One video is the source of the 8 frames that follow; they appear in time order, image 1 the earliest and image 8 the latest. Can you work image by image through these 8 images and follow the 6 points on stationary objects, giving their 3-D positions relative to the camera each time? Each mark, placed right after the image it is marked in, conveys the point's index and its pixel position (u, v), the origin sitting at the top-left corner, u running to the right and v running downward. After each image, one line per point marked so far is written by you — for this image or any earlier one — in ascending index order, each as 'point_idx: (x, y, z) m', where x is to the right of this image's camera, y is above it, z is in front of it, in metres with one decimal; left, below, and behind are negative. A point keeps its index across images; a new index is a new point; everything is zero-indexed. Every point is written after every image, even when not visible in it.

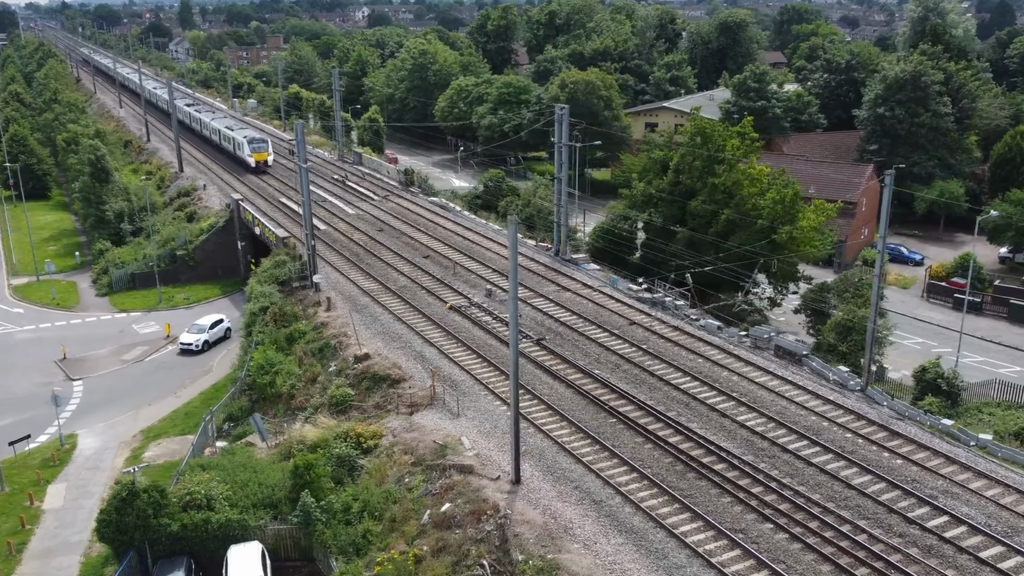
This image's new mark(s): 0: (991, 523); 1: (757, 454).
0: (+8.5, -4.2, +17.2) m
1: (+5.1, -3.4, +20.0) m
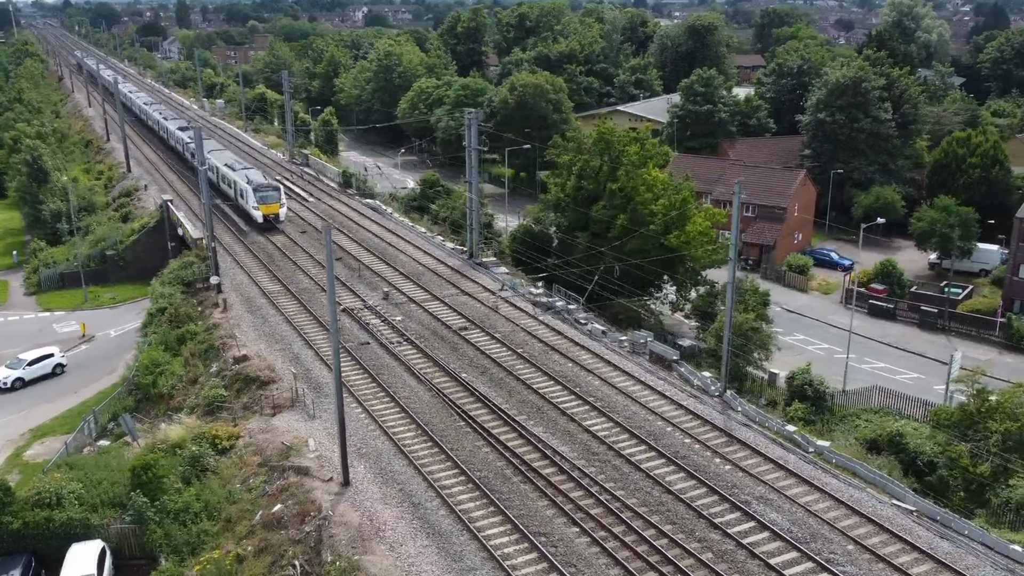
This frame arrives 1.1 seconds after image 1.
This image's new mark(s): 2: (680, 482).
0: (+5.0, -4.4, +17.4) m
1: (+1.6, -3.6, +20.2) m
2: (+3.3, -3.9, +19.2) m
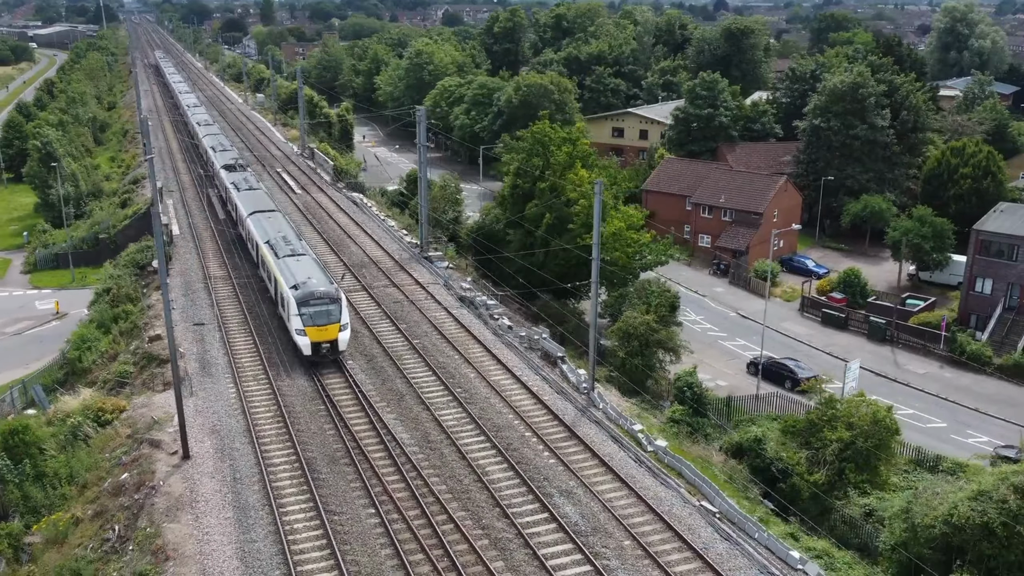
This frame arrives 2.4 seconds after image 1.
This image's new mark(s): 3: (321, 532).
0: (+1.2, -4.3, +17.7) m
1: (-1.9, -3.4, +20.8) m
2: (-0.4, -3.8, +19.7) m
3: (-3.5, -4.5, +17.5) m
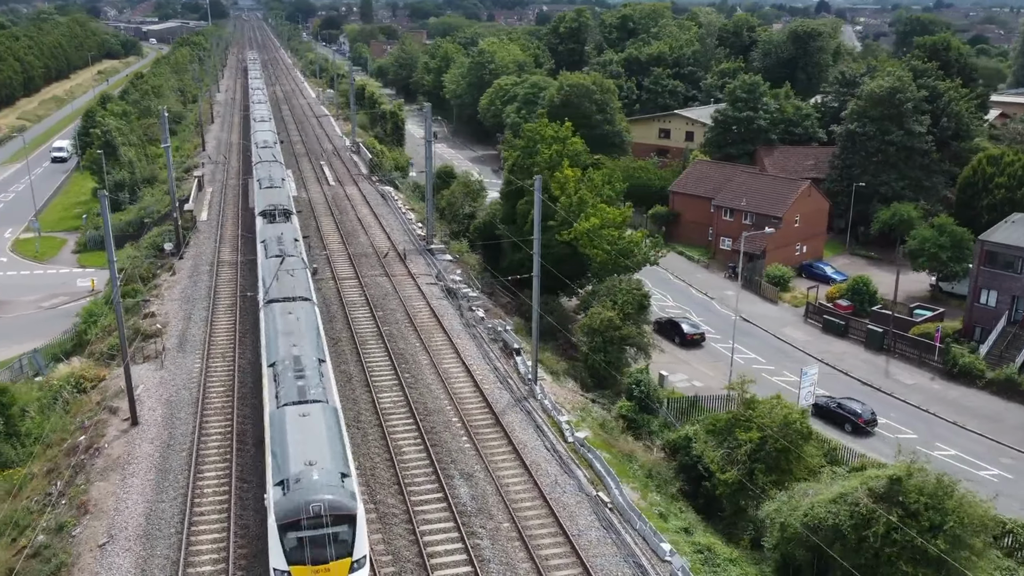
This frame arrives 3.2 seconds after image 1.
0: (-0.9, -4.1, +18.4) m
1: (-3.6, -3.1, +21.9) m
2: (-2.2, -3.5, +20.6) m
3: (-5.6, -4.1, +18.7) m
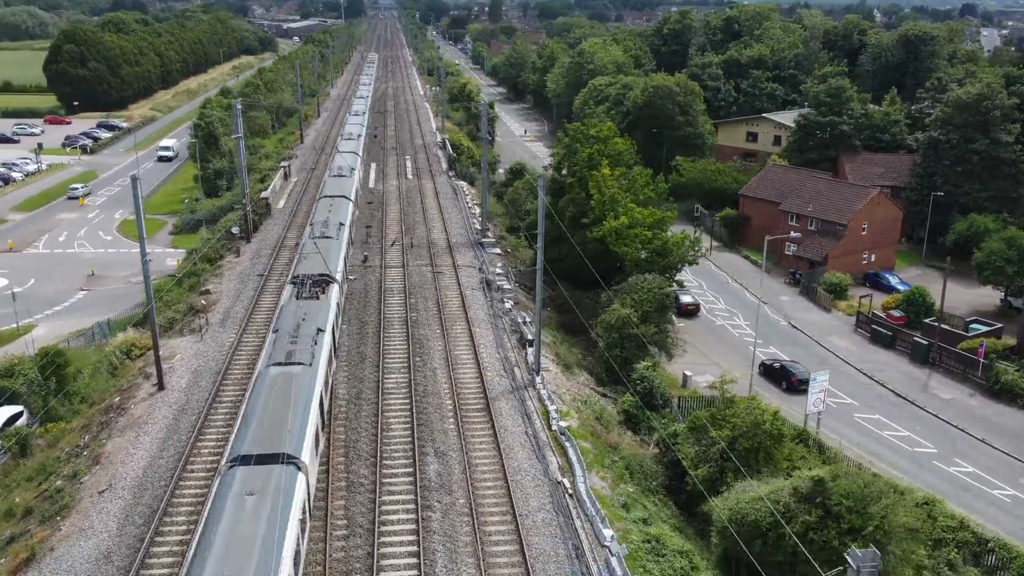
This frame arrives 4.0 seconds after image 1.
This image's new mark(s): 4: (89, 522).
0: (-1.7, -3.9, +19.5) m
1: (-3.9, -2.7, +23.3) m
2: (-2.7, -3.2, +21.8) m
3: (-6.3, -3.6, +20.4) m
4: (-8.1, -4.5, +18.3) m
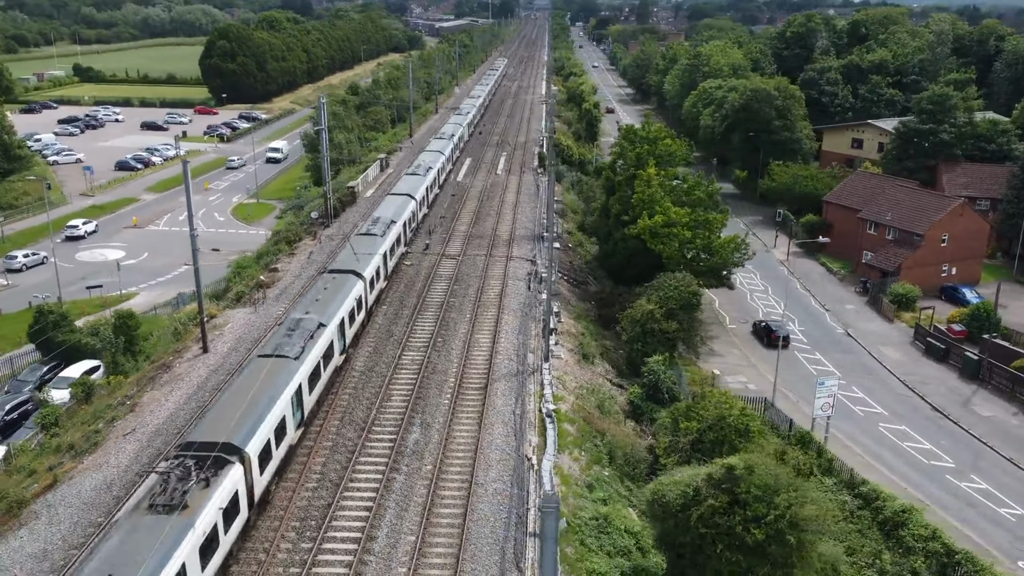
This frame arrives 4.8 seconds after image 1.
0: (-2.3, -3.5, +21.2) m
1: (-3.8, -2.2, +25.2) m
2: (-2.9, -2.8, +23.6) m
3: (-6.7, -3.0, +22.8) m
4: (-8.9, -3.7, +20.9) m
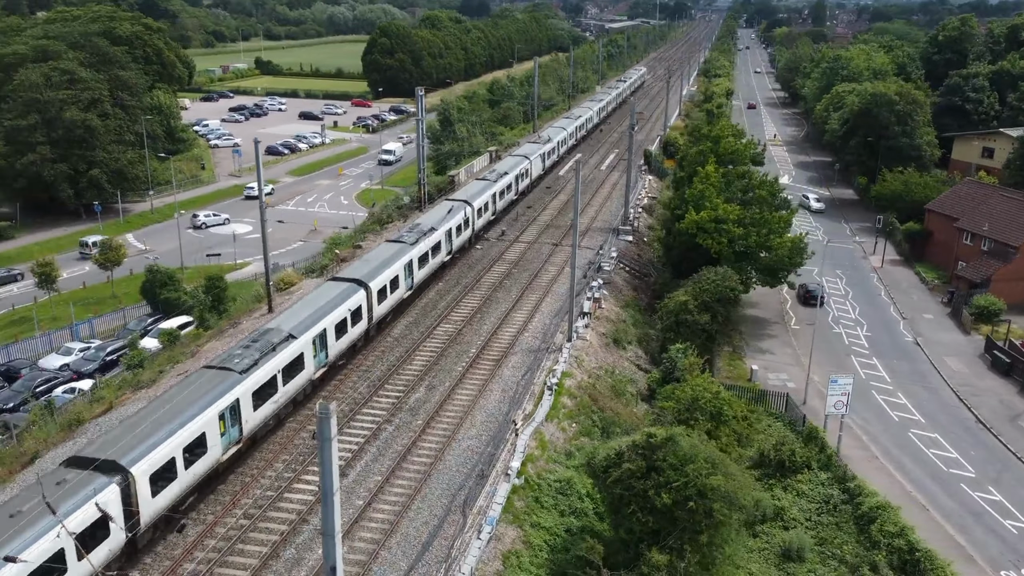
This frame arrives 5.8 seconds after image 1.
0: (-2.5, -2.8, +23.3) m
1: (-3.2, -1.5, +27.6) m
2: (-2.6, -2.1, +25.8) m
3: (-6.5, -2.0, +25.7) m
4: (-9.0, -2.6, +24.3) m
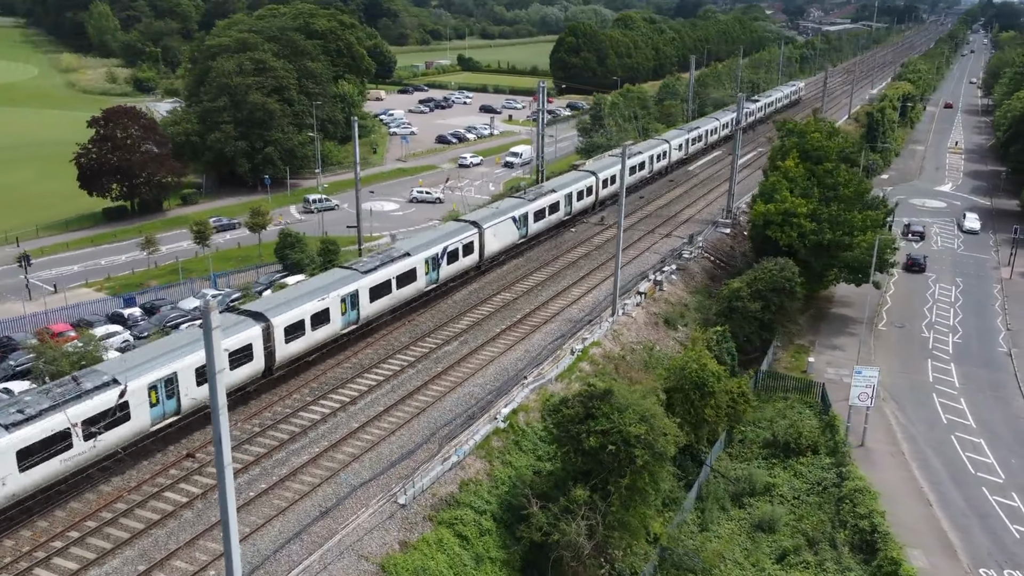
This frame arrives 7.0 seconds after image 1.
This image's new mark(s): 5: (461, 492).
0: (-2.0, -1.8, +26.0) m
1: (-1.7, -0.5, +30.3) m
2: (-1.5, -1.1, +28.5) m
3: (-5.3, -0.8, +29.2) m
4: (-8.1, -1.2, +28.4) m
5: (-1.1, -4.2, +19.9) m
